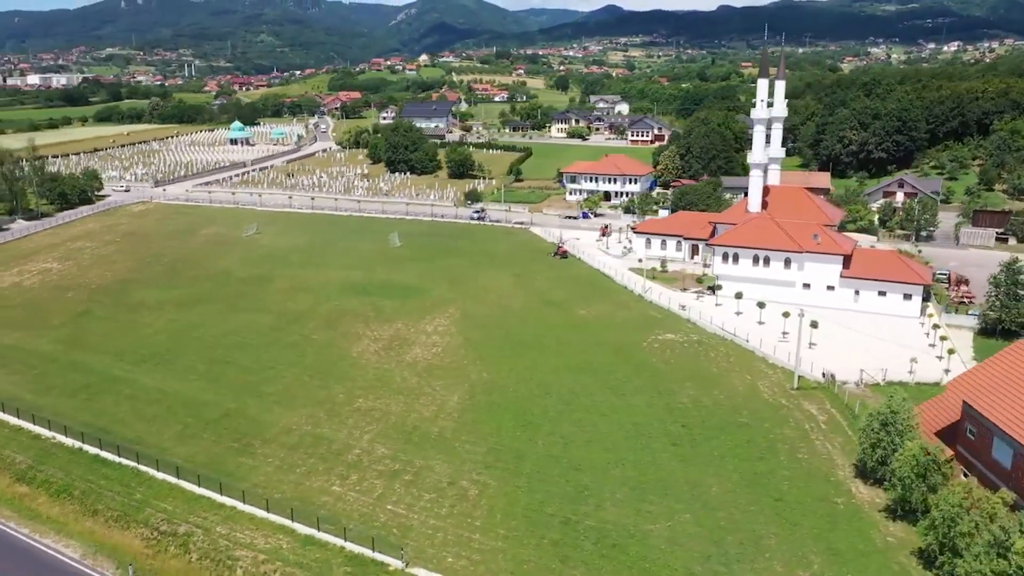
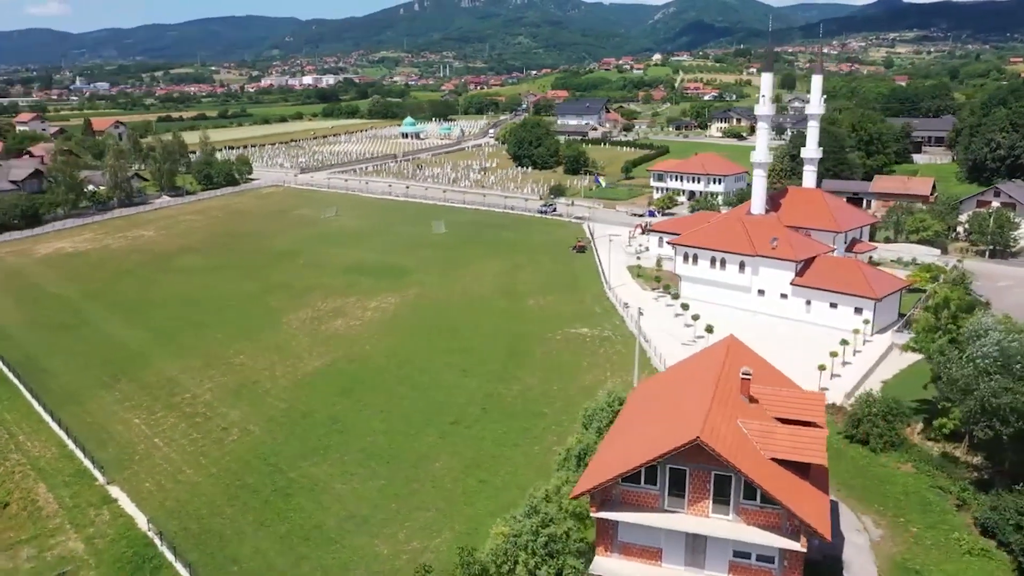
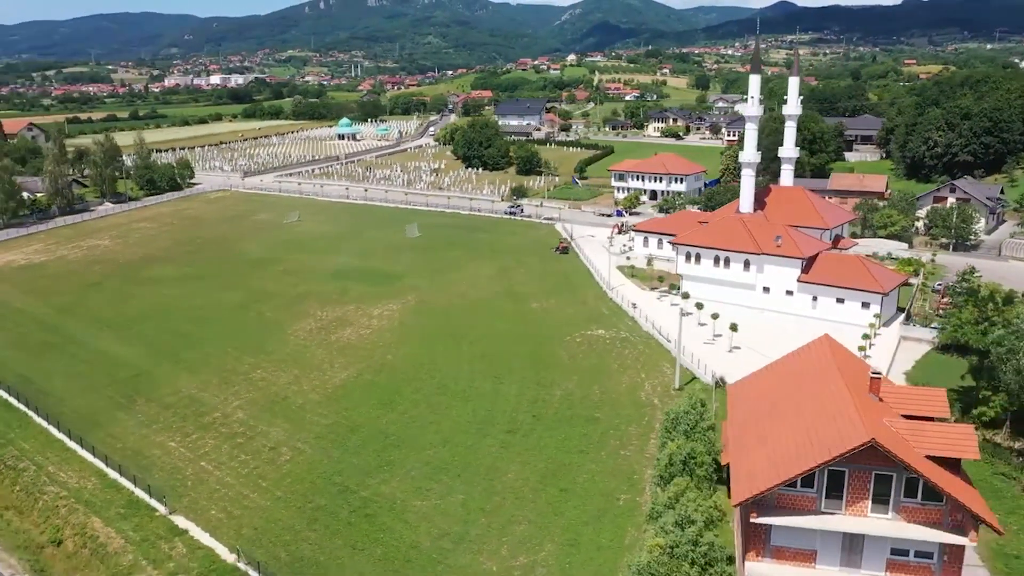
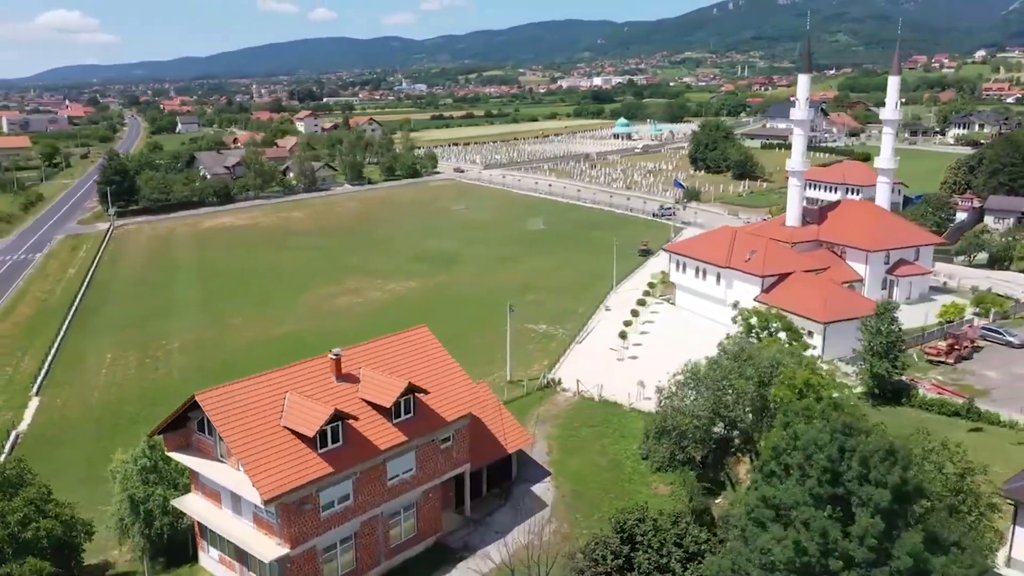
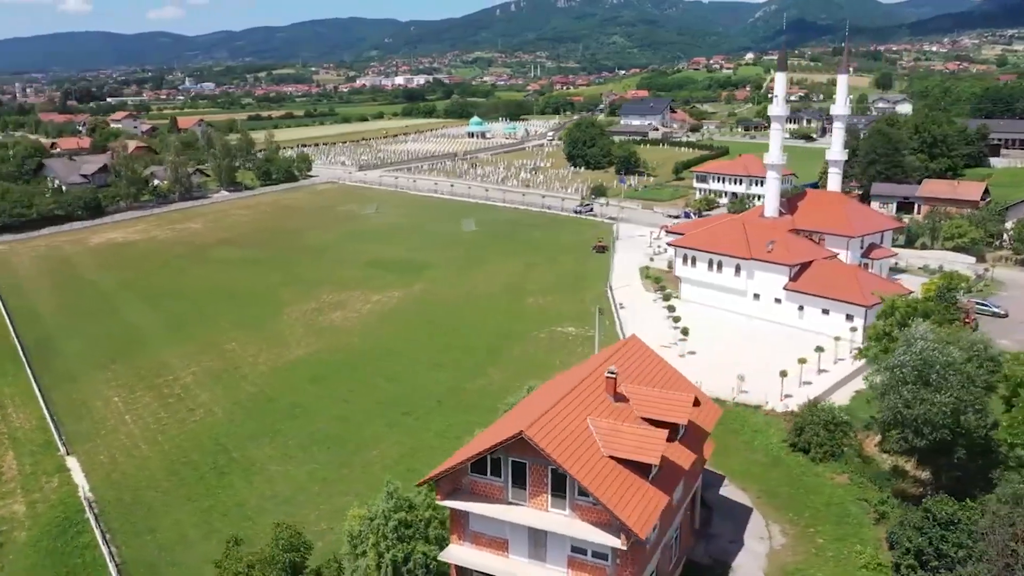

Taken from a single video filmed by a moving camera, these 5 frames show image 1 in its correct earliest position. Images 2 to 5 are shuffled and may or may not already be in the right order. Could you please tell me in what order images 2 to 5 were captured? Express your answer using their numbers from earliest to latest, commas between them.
3, 2, 5, 4
